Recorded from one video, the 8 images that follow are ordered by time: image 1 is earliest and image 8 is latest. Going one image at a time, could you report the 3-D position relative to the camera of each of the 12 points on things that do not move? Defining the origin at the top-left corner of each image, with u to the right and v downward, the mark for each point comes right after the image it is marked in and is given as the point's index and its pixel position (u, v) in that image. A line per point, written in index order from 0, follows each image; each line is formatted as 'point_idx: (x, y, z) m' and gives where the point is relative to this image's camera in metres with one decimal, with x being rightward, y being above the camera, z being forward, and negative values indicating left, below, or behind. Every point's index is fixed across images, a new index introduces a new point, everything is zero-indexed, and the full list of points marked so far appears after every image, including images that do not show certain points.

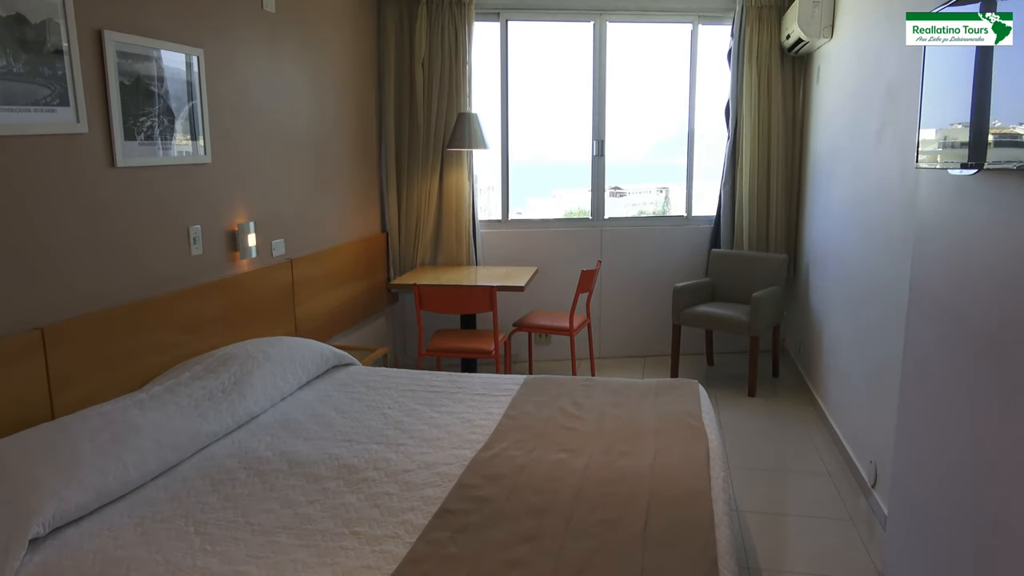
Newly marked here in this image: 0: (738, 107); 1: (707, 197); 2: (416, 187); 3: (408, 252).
0: (+1.4, +1.1, +4.7) m
1: (+1.3, +0.6, +5.0) m
2: (-0.6, +0.6, +4.7) m
3: (-0.7, +0.2, +4.7) m
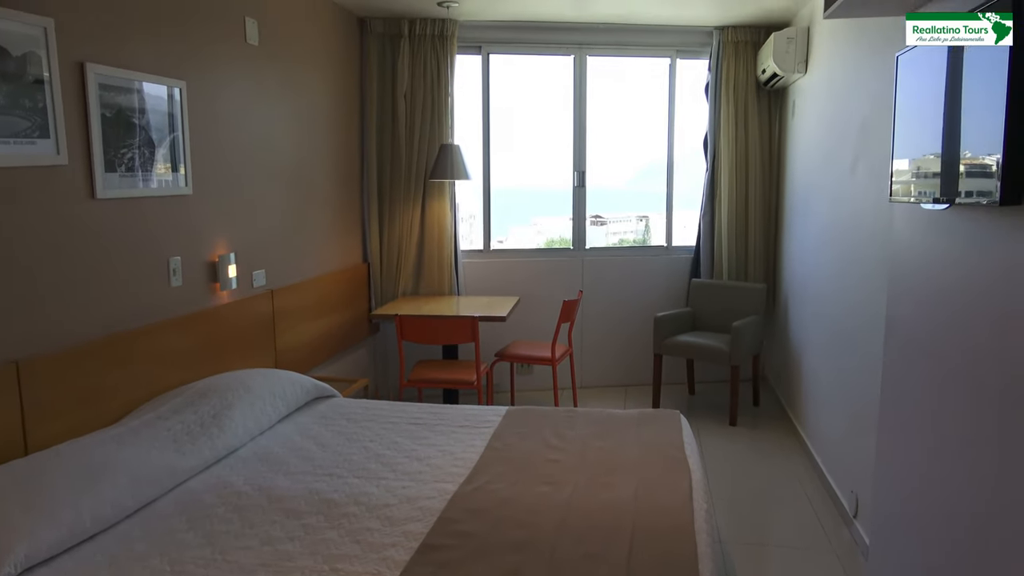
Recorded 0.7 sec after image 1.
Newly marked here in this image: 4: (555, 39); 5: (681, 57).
0: (+1.3, +0.9, +4.8) m
1: (+1.2, +0.4, +5.0) m
2: (-0.7, +0.4, +4.7) m
3: (-0.8, 0.0, +4.7) m
4: (+0.3, +1.5, +4.6) m
5: (+1.1, +1.5, +4.9) m
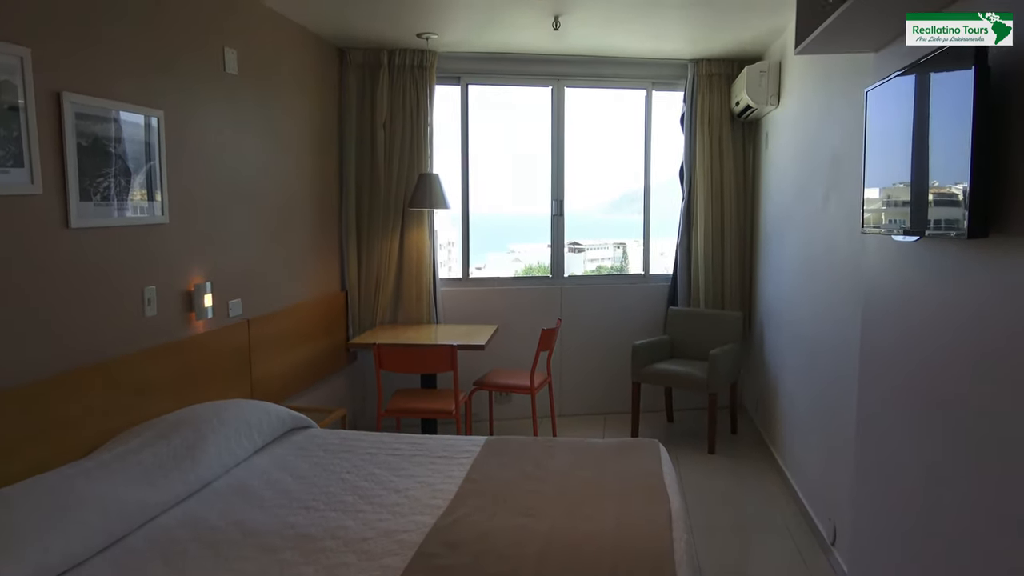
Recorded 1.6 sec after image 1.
0: (+1.2, +0.8, +4.9) m
1: (+1.0, +0.2, +5.1) m
2: (-0.8, +0.3, +4.7) m
3: (-0.9, -0.1, +4.7) m
4: (+0.1, +1.4, +4.7) m
5: (+1.0, +1.3, +5.0) m
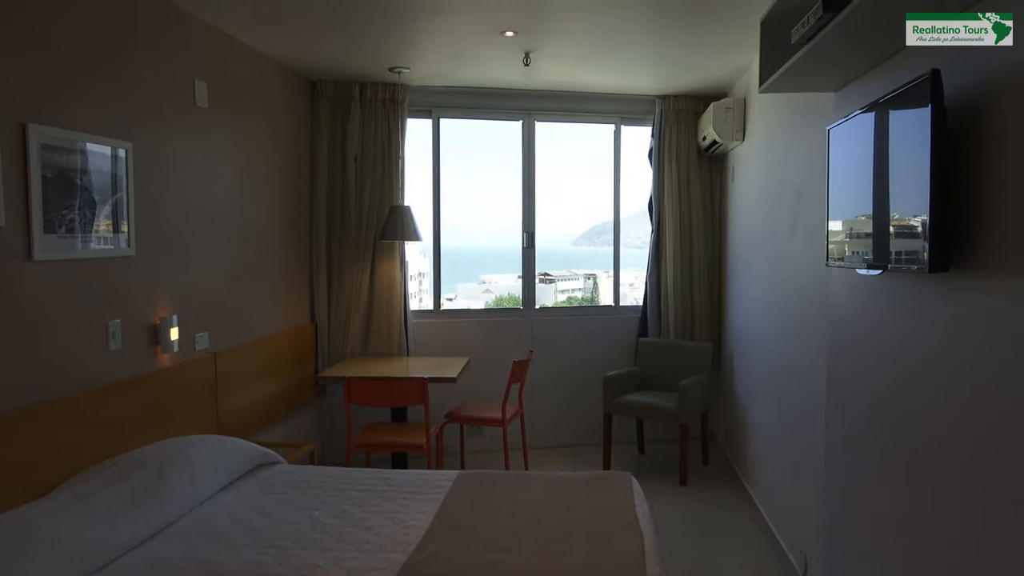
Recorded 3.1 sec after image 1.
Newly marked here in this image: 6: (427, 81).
0: (+1.0, +0.6, +4.9) m
1: (+0.8, 0.0, +5.1) m
2: (-1.0, +0.1, +4.6) m
3: (-1.1, -0.3, +4.7) m
4: (-0.1, +1.2, +4.7) m
5: (+0.8, +1.1, +5.1) m
6: (-0.5, +1.3, +4.7) m
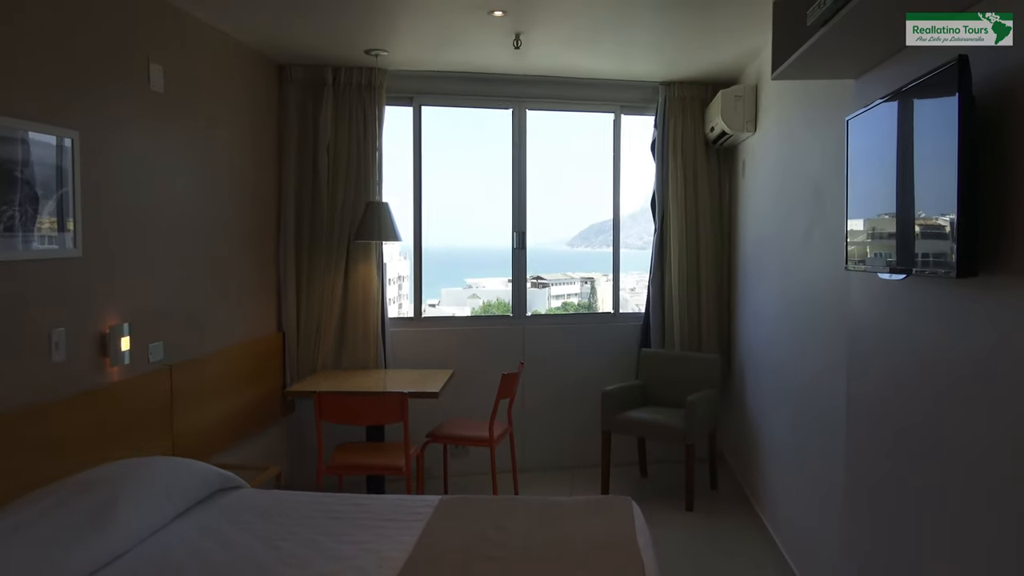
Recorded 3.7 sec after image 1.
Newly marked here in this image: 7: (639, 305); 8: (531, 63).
0: (+0.9, +0.5, +4.5) m
1: (+0.8, 0.0, +4.7) m
2: (-1.1, 0.0, +4.2) m
3: (-1.1, -0.4, +4.3) m
4: (-0.1, +1.1, +4.3) m
5: (+0.7, +1.1, +4.7) m
6: (-0.6, +1.3, +4.3) m
7: (+0.8, -0.1, +4.5) m
8: (+0.1, +1.3, +4.3) m
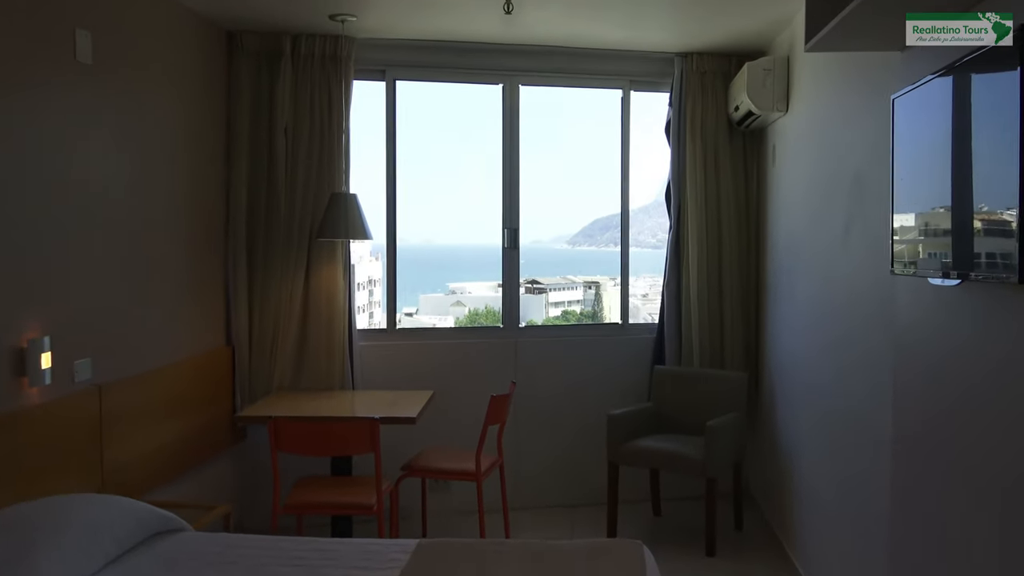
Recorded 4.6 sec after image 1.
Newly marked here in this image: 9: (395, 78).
0: (+0.9, +0.5, +3.9) m
1: (+0.7, 0.0, +4.1) m
2: (-1.1, 0.0, +3.6) m
3: (-1.2, -0.4, +3.7) m
4: (-0.2, +1.1, +3.7) m
5: (+0.7, +1.1, +4.1) m
6: (-0.6, +1.2, +3.7) m
7: (+0.7, -0.1, +3.9) m
8: (0.0, +1.2, +3.7) m
9: (-0.6, +1.0, +3.8) m
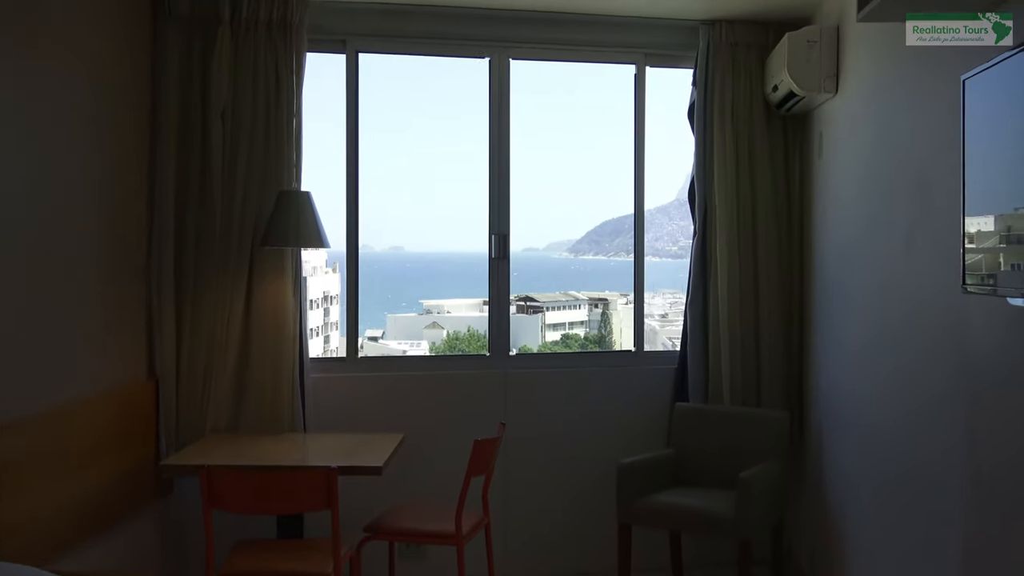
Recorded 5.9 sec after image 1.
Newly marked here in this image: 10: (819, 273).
0: (+0.8, +0.4, +3.3) m
1: (+0.7, -0.1, +3.5) m
2: (-1.2, -0.1, +3.0) m
3: (-1.2, -0.5, +3.1) m
4: (-0.2, +1.0, +3.1) m
5: (+0.6, +1.0, +3.4) m
6: (-0.7, +1.2, +3.1) m
7: (+0.7, -0.2, +3.3) m
8: (0.0, +1.2, +3.0) m
9: (-0.6, +1.0, +3.2) m
10: (+1.2, +0.1, +3.1) m
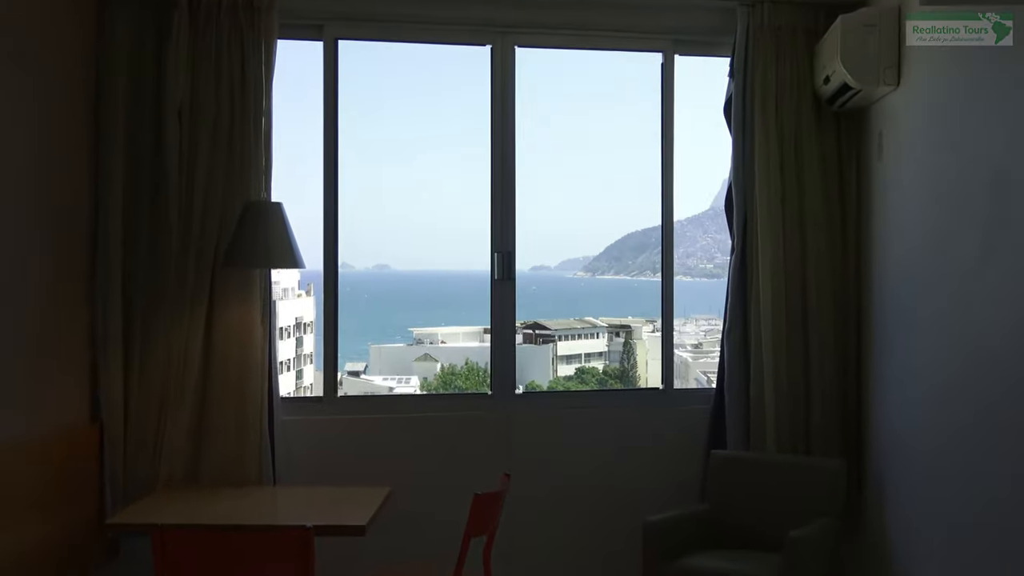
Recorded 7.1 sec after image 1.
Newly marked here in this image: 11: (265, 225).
0: (+0.9, +0.4, +2.9) m
1: (+0.7, -0.2, +3.1) m
2: (-1.1, -0.1, +2.6) m
3: (-1.2, -0.6, +2.7) m
4: (-0.2, +1.0, +2.7) m
5: (+0.6, +0.9, +3.0) m
6: (-0.6, +1.1, +2.7) m
7: (+0.7, -0.3, +2.9) m
8: (0.0, +1.1, +2.6) m
9: (-0.6, +0.9, +2.8) m
10: (+1.3, 0.0, +2.7) m
11: (-0.8, +0.2, +2.3) m
